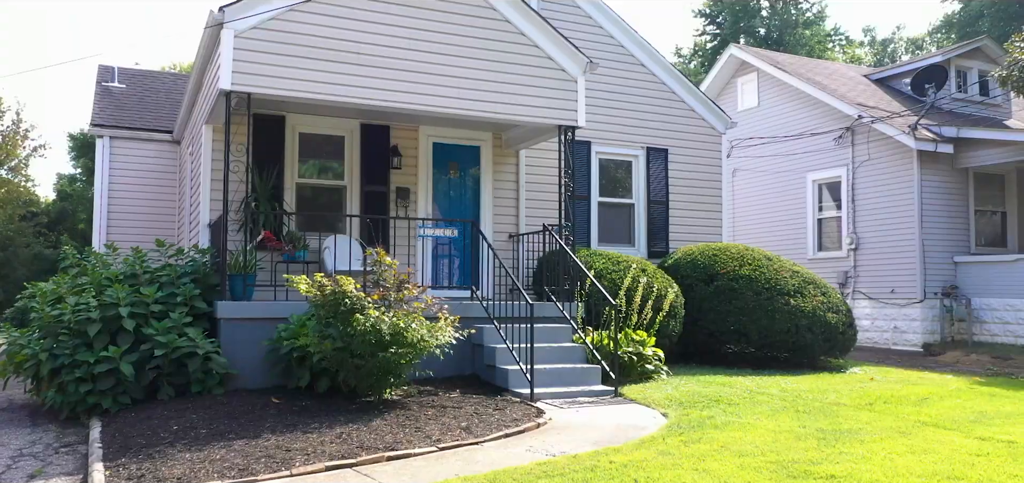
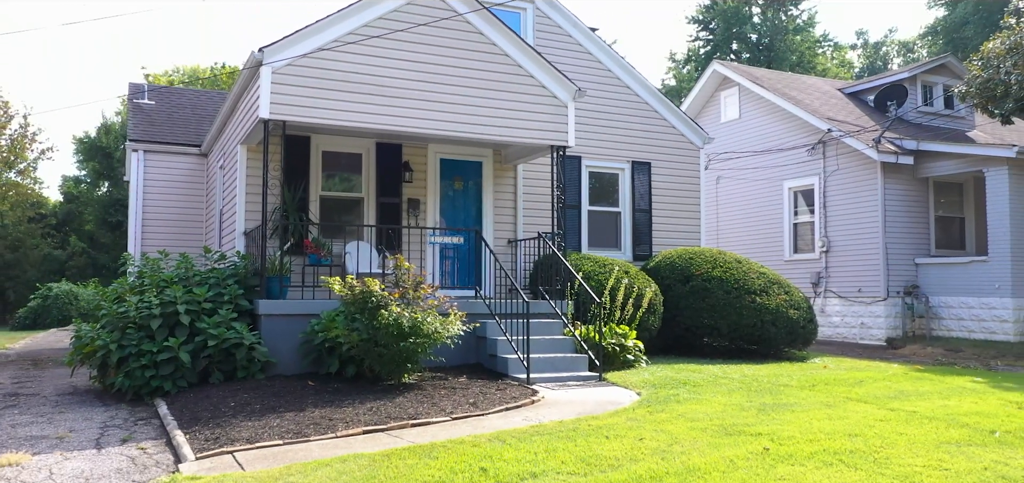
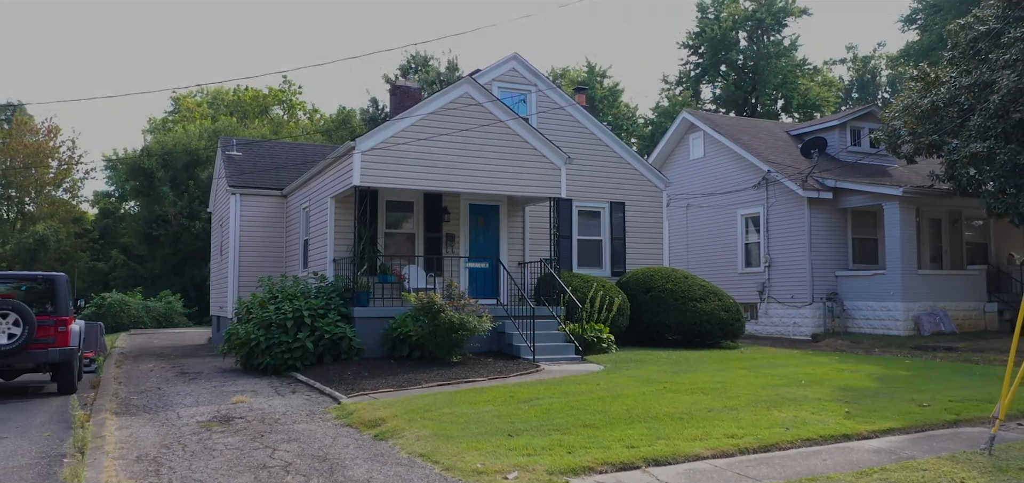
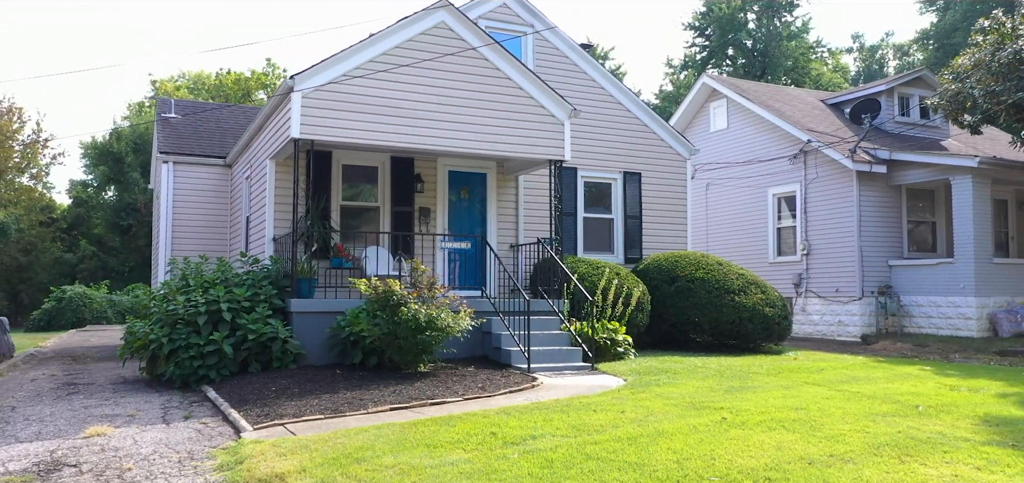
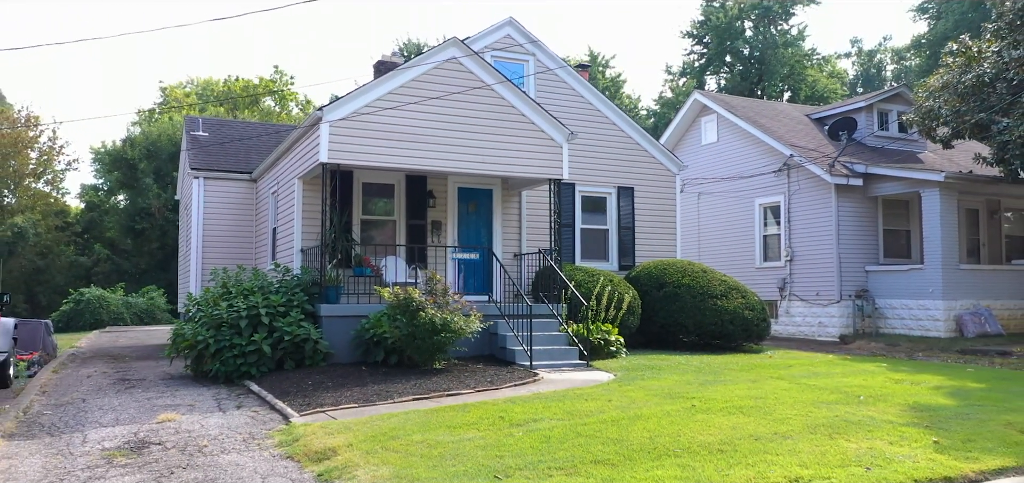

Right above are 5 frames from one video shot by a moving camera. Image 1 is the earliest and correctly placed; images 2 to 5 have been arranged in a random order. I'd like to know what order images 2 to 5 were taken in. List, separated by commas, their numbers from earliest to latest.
2, 4, 5, 3
